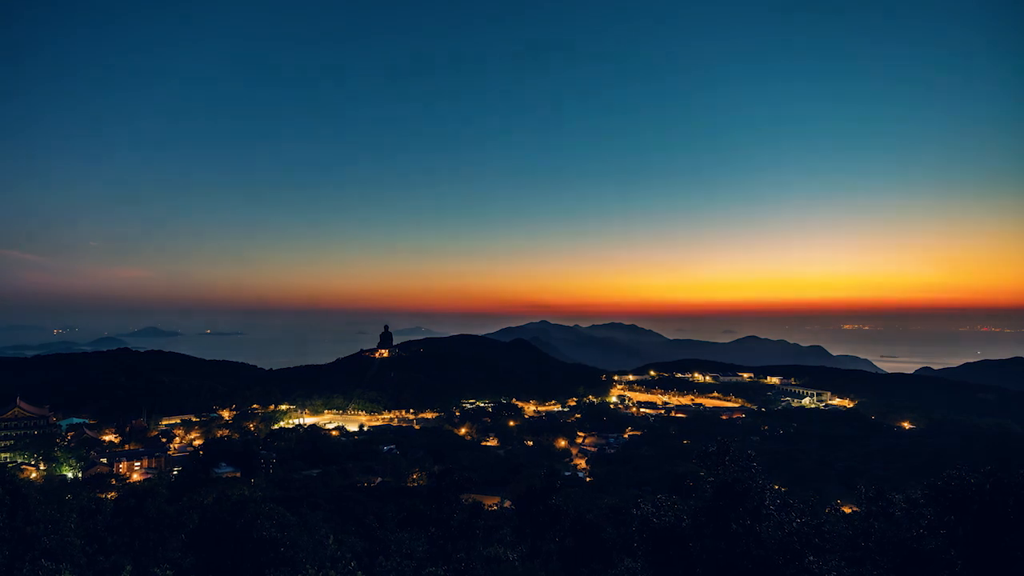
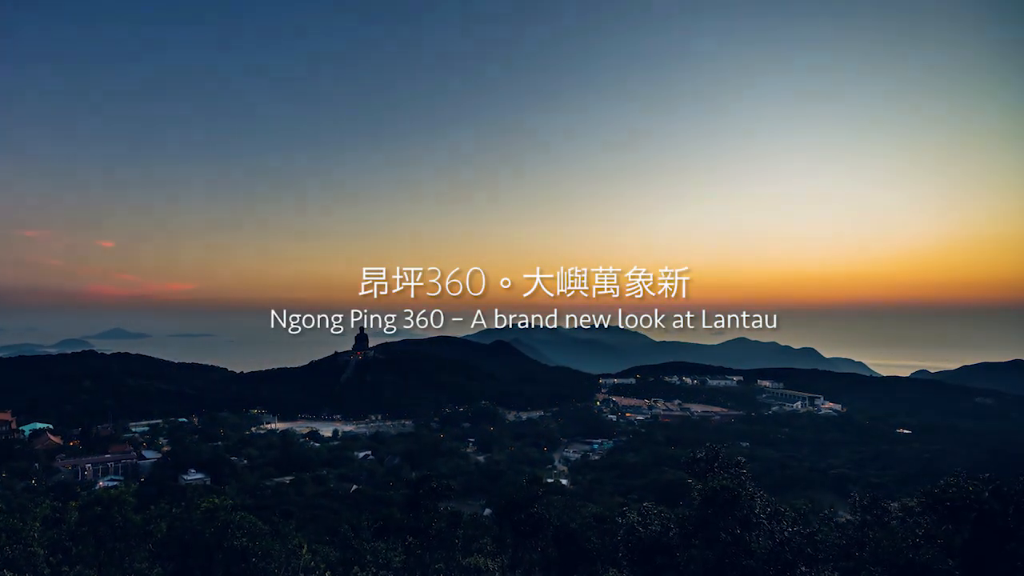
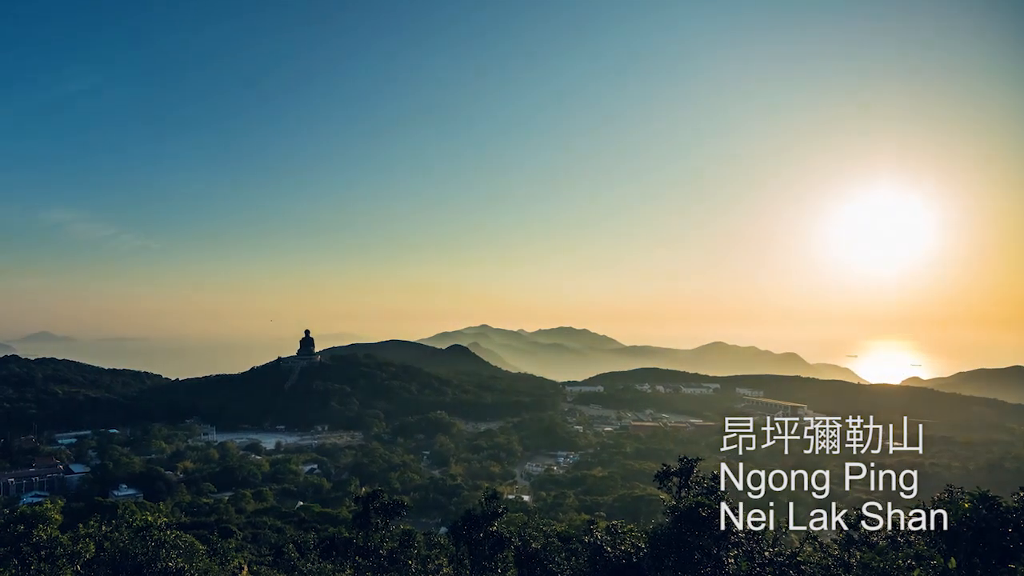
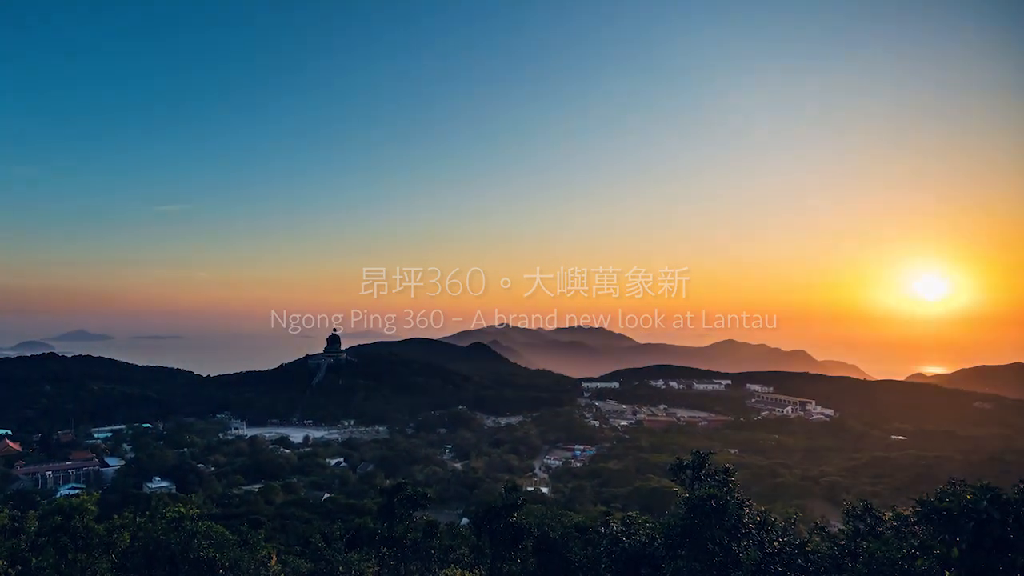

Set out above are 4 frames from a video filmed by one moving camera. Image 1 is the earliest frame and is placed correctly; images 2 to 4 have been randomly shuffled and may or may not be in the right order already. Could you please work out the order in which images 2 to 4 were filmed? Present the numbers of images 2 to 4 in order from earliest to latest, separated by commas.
2, 4, 3
